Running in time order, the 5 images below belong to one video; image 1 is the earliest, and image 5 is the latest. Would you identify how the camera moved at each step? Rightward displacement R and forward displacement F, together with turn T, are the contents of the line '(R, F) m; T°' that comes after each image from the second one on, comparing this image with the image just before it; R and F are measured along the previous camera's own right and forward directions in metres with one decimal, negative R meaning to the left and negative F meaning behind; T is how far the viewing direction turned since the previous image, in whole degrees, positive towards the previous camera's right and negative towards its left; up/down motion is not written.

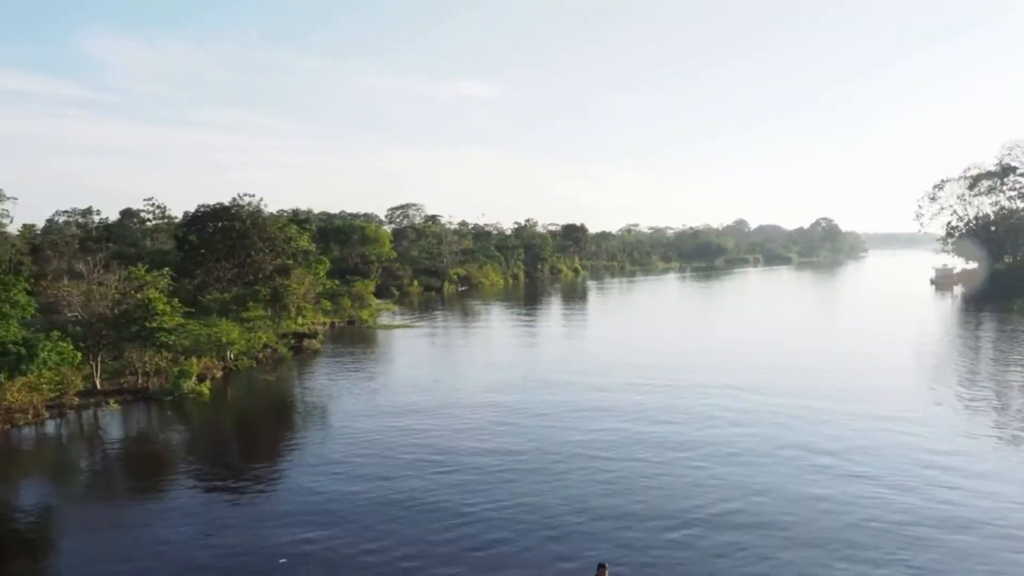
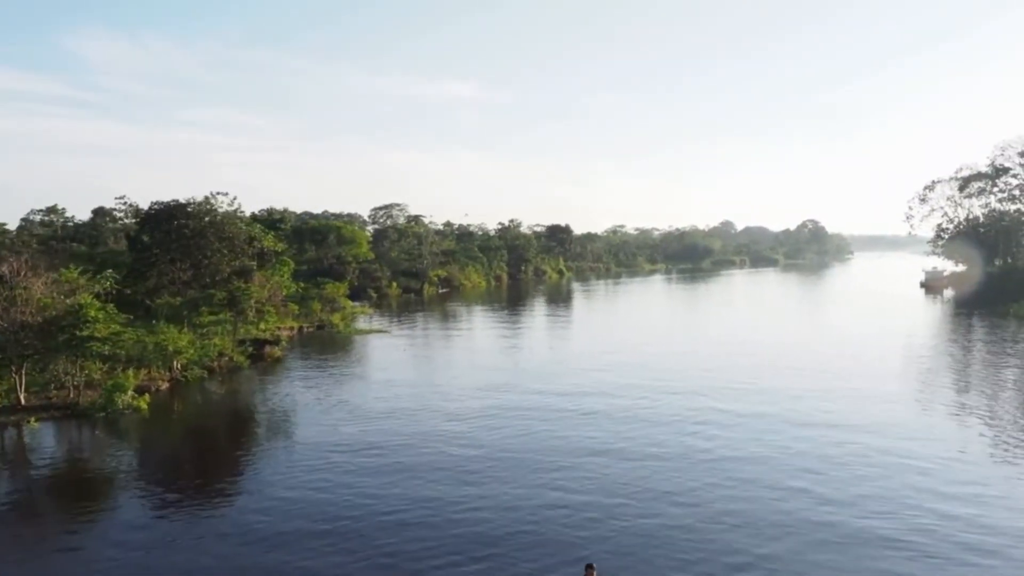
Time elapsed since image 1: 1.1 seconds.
(+0.3, +1.6) m; +1°
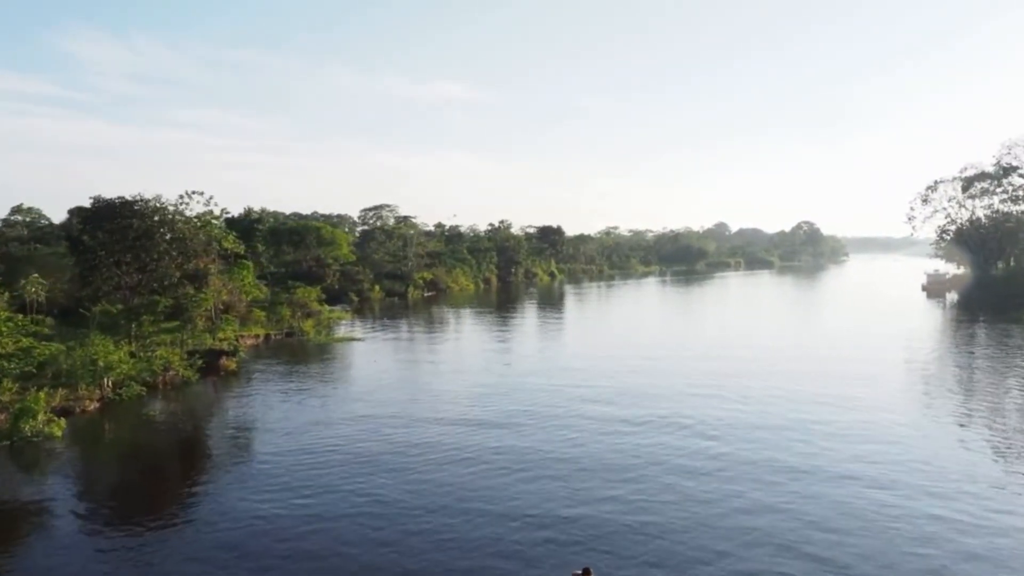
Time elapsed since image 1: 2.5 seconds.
(+0.4, +2.2) m; 0°
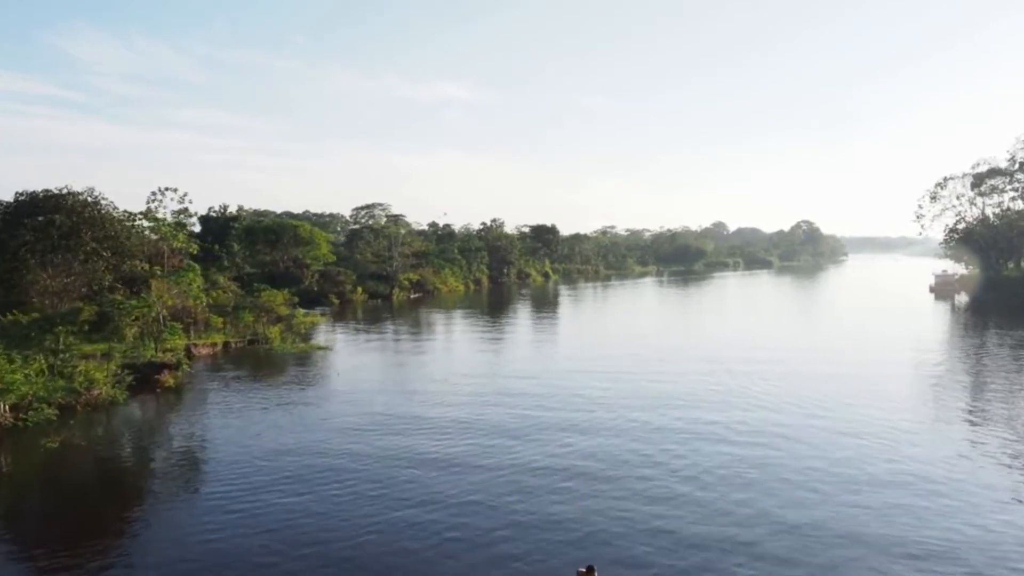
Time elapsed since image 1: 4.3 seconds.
(+0.5, +2.6) m; 0°
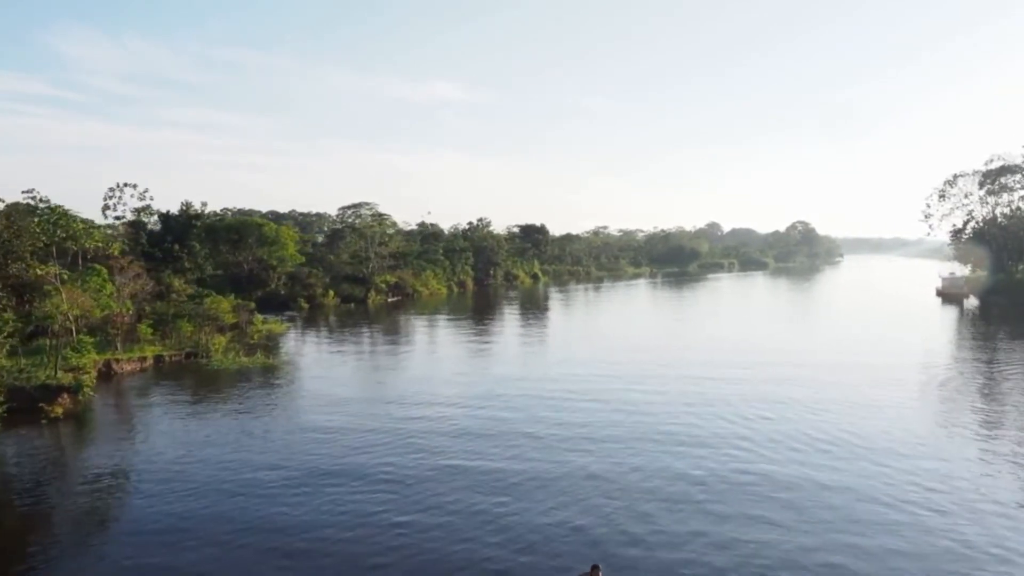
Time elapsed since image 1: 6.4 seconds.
(+0.6, +3.2) m; +1°
